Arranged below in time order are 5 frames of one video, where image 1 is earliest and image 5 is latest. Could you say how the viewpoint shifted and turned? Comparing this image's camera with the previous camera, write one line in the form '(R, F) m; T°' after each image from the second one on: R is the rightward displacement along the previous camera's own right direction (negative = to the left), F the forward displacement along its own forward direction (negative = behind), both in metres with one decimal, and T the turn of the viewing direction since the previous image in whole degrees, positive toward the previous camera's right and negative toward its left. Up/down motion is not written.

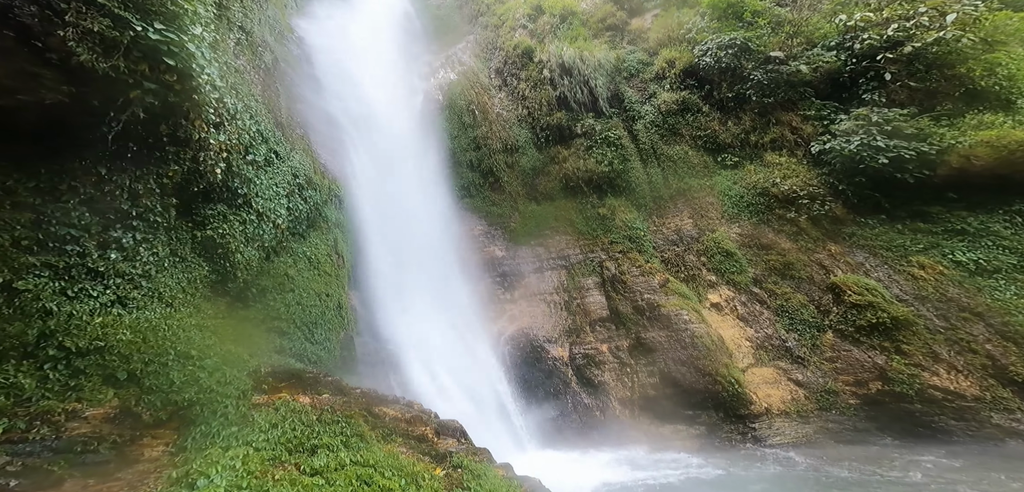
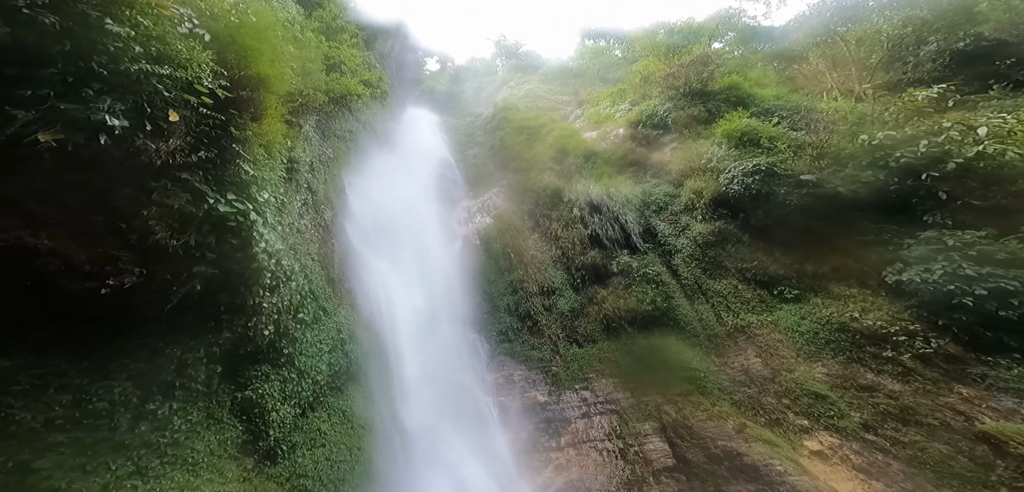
(+1.1, +0.5) m; -10°
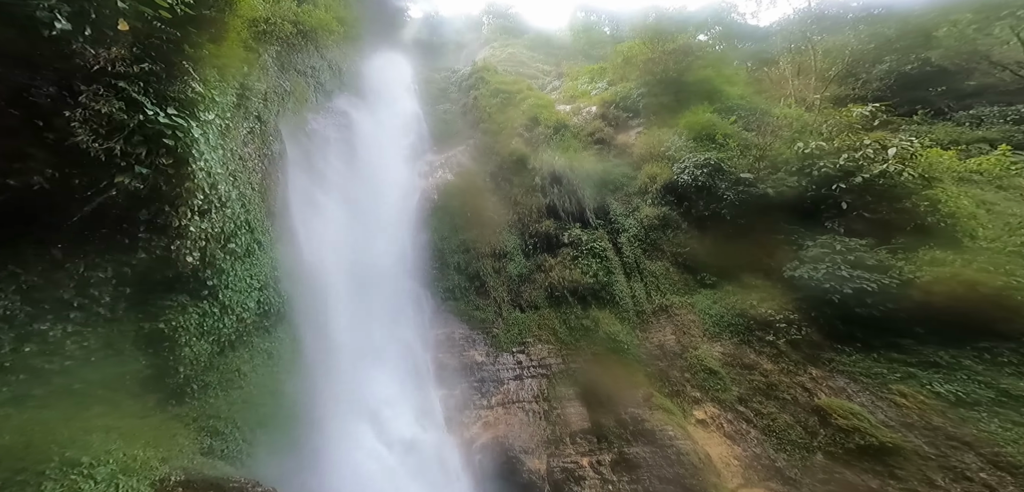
(+0.4, -0.2) m; +4°
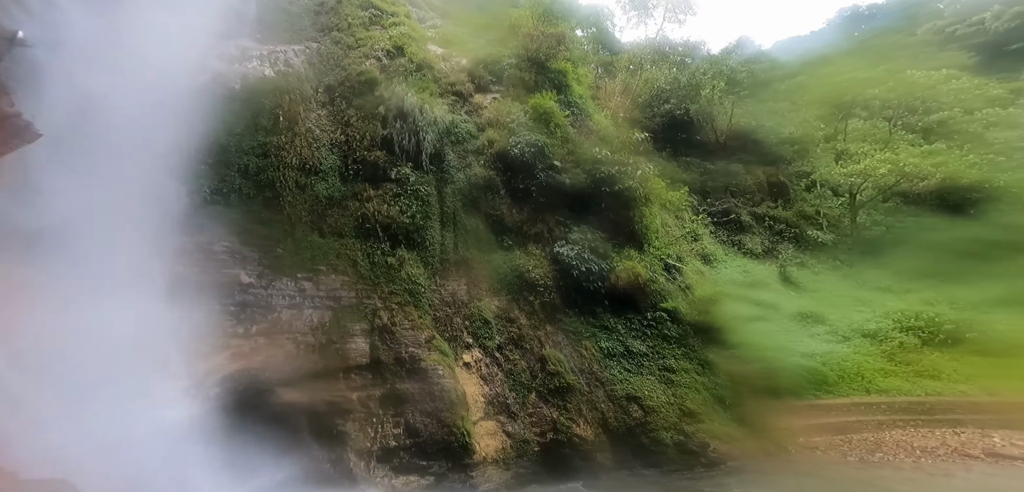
(+0.6, -0.5) m; +19°
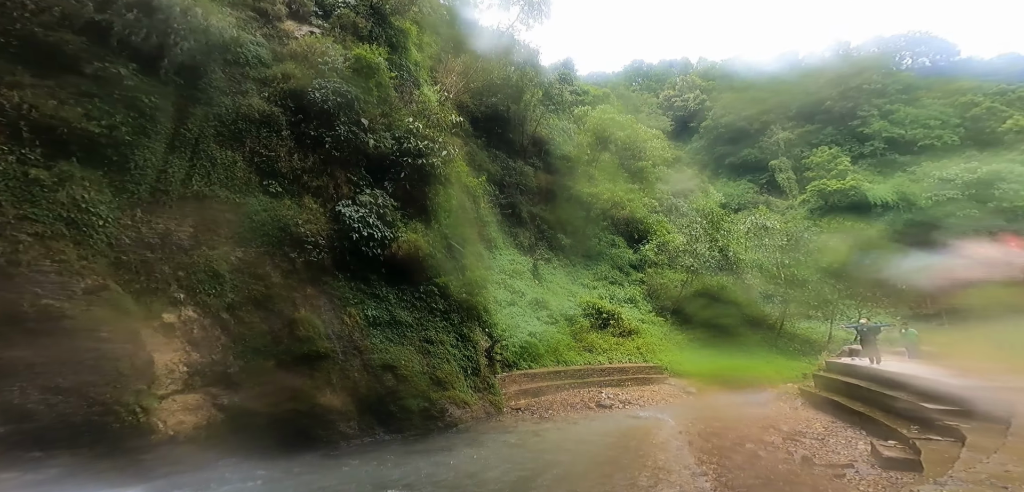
(+0.3, -0.1) m; +23°
